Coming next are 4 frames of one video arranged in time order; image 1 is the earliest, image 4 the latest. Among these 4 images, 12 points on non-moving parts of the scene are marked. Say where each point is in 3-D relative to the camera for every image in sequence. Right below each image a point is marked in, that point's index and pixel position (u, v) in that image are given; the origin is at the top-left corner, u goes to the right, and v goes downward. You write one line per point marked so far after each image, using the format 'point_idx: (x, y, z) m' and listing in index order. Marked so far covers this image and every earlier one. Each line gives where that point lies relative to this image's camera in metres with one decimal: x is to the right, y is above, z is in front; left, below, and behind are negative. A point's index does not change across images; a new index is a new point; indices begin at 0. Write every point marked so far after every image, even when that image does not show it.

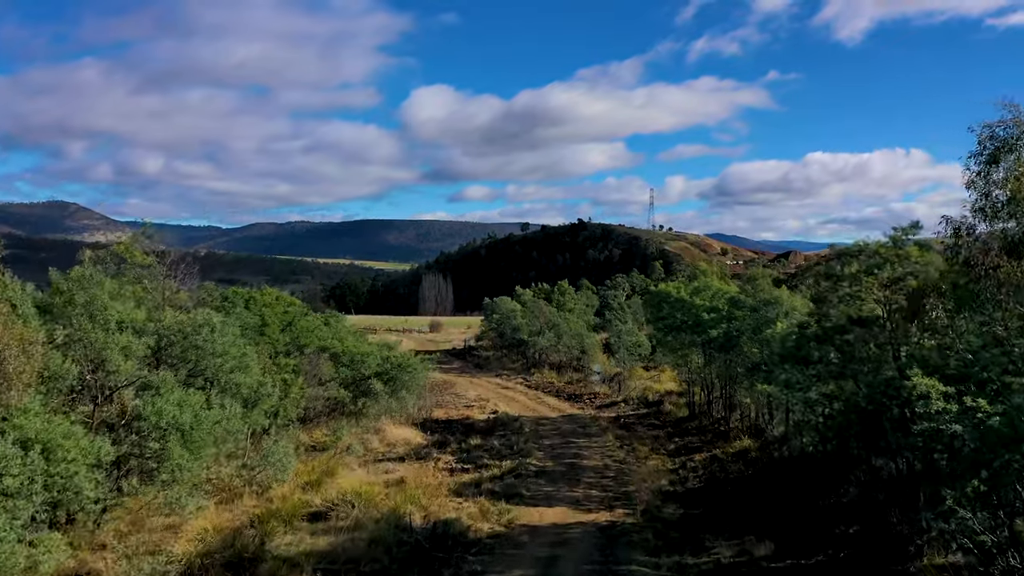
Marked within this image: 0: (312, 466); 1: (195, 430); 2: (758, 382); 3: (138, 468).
0: (-6.2, -5.6, +18.6) m
1: (-7.6, -3.4, +14.4) m
2: (+7.3, -2.8, +17.6) m
3: (-8.6, -4.2, +13.8) m
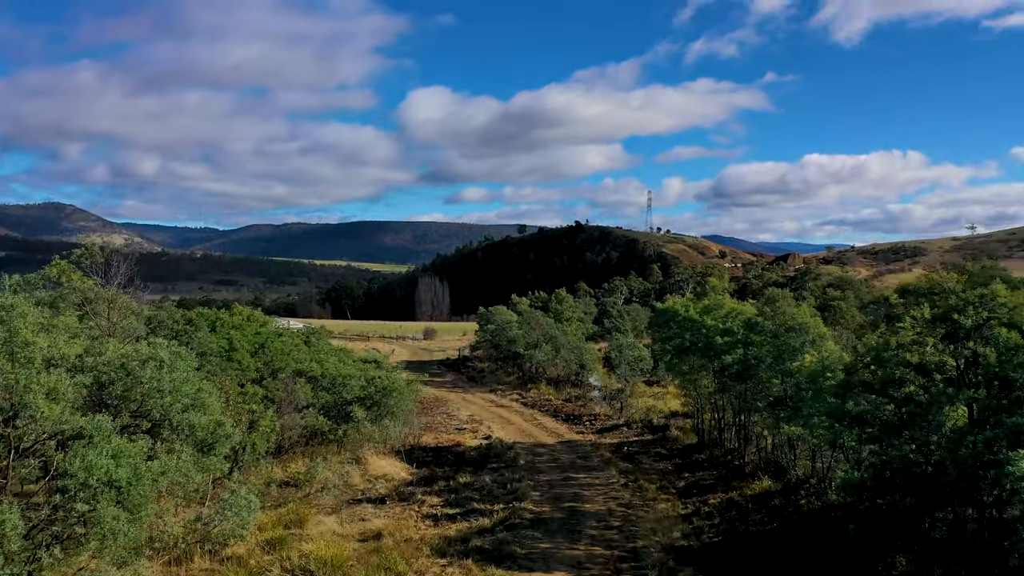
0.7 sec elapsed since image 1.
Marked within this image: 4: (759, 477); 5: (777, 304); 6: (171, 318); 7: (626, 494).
0: (-6.5, -6.3, +16.5) m
1: (-7.8, -4.1, +12.3) m
2: (+7.1, -3.5, +15.6) m
3: (-8.8, -4.8, +11.7) m
4: (+7.5, -5.7, +18.1) m
5: (+8.3, -0.5, +18.6) m
6: (-11.1, -1.0, +19.5) m
7: (+3.5, -6.4, +18.4) m
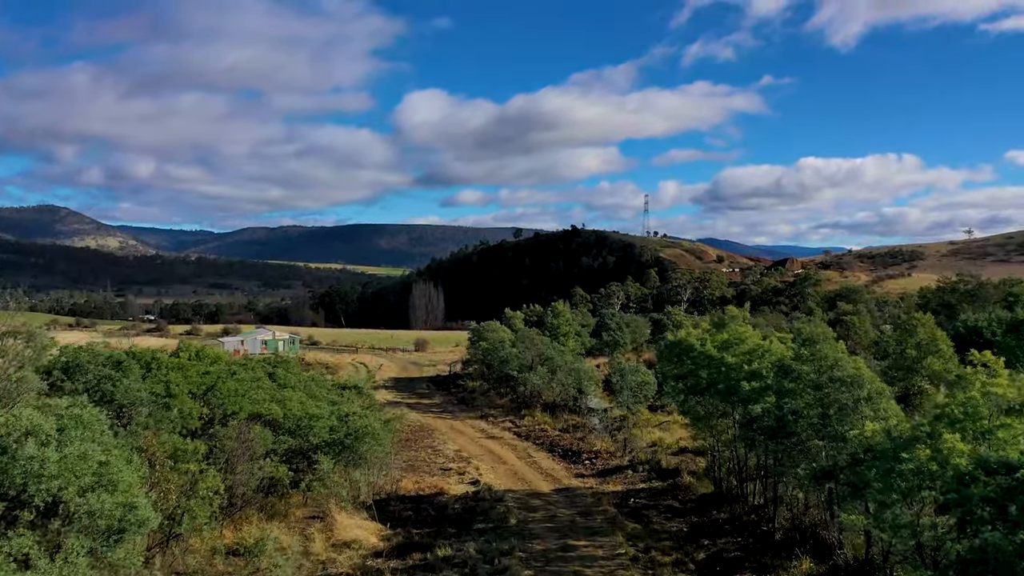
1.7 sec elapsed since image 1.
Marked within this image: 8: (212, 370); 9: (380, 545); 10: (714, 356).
0: (-6.8, -7.3, +13.4) m
1: (-8.1, -5.1, +9.2) m
2: (+6.8, -4.5, +12.6) m
3: (-9.1, -5.8, +8.6) m
4: (+7.2, -6.7, +15.1) m
5: (+8.0, -1.5, +15.7) m
6: (-11.5, -2.0, +16.4) m
7: (+3.2, -7.3, +15.4) m
8: (-9.8, -2.7, +19.6) m
9: (-4.0, -7.7, +17.9) m
10: (+6.5, -2.2, +19.0) m
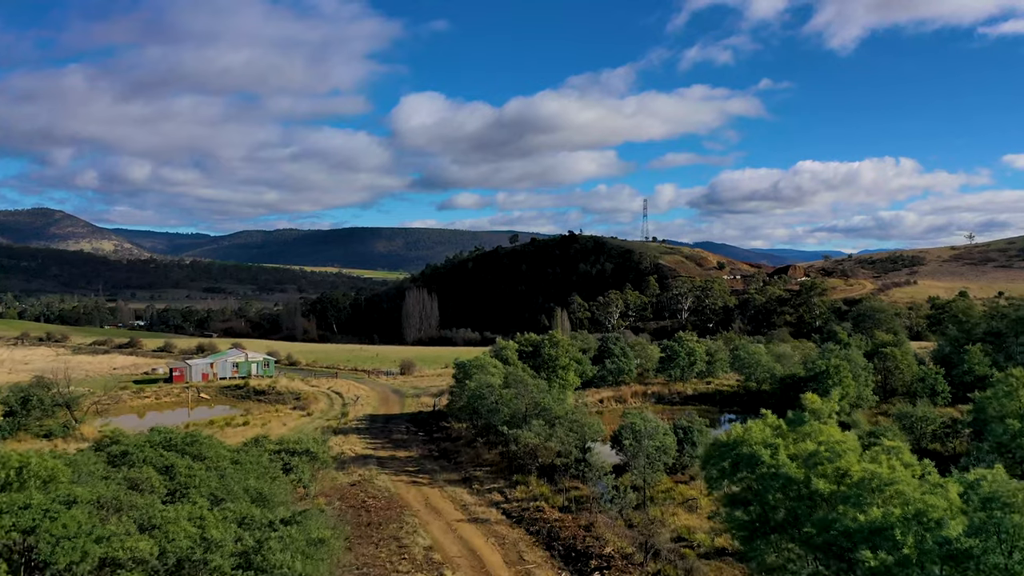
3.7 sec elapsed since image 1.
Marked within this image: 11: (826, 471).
0: (-7.2, -9.1, +6.9) m
1: (-8.5, -6.9, +2.7) m
2: (+6.4, -6.3, +6.2) m
3: (-9.5, -7.6, +2.1) m
4: (+6.7, -8.6, +8.6) m
5: (+7.5, -3.3, +9.3) m
6: (-11.9, -3.8, +9.9) m
7: (+2.8, -9.2, +9.0) m
8: (-10.3, -4.5, +13.1) m
9: (-4.4, -9.5, +11.4) m
10: (+6.0, -4.1, +12.6) m
11: (+6.5, -3.8, +12.4) m
